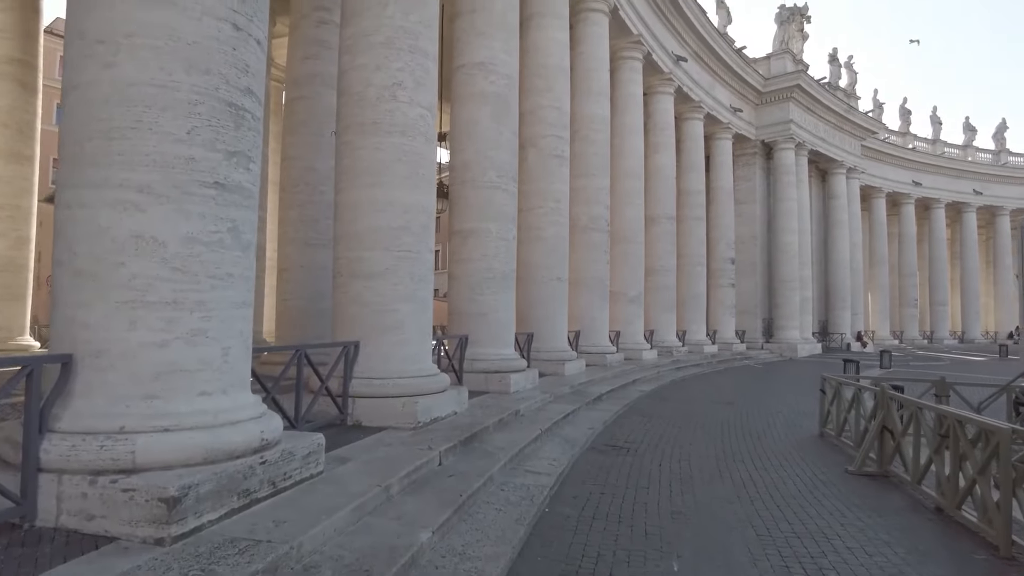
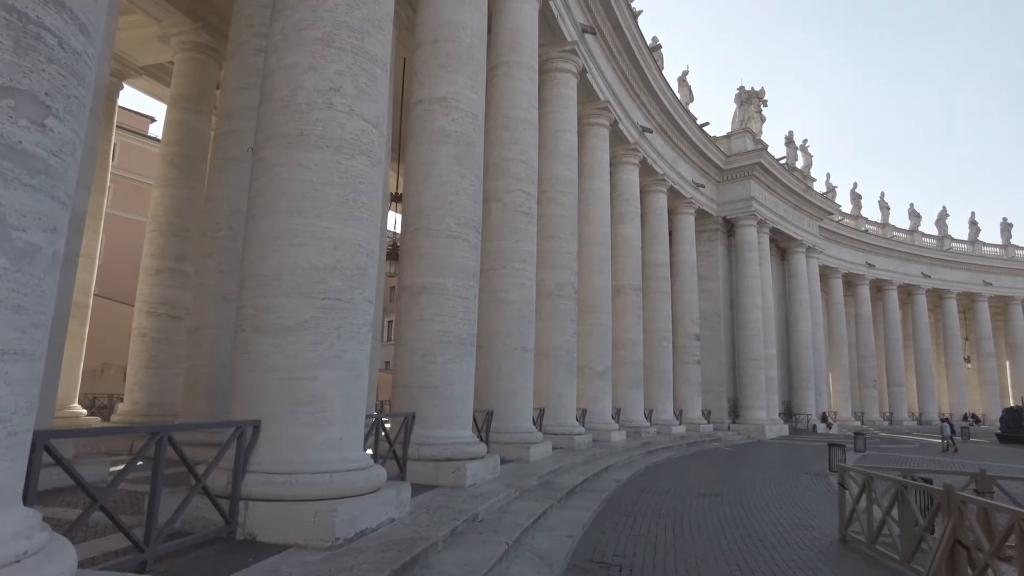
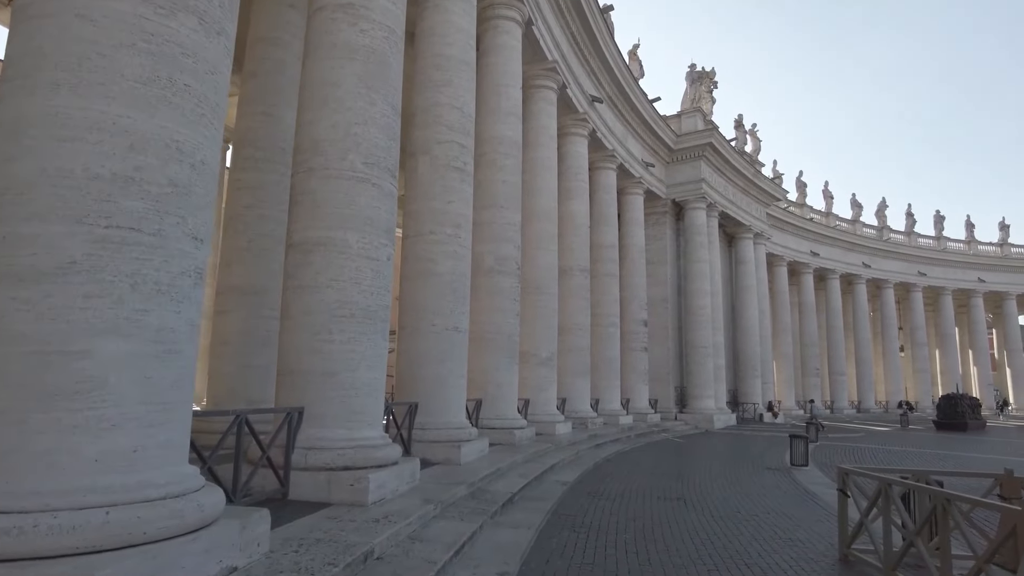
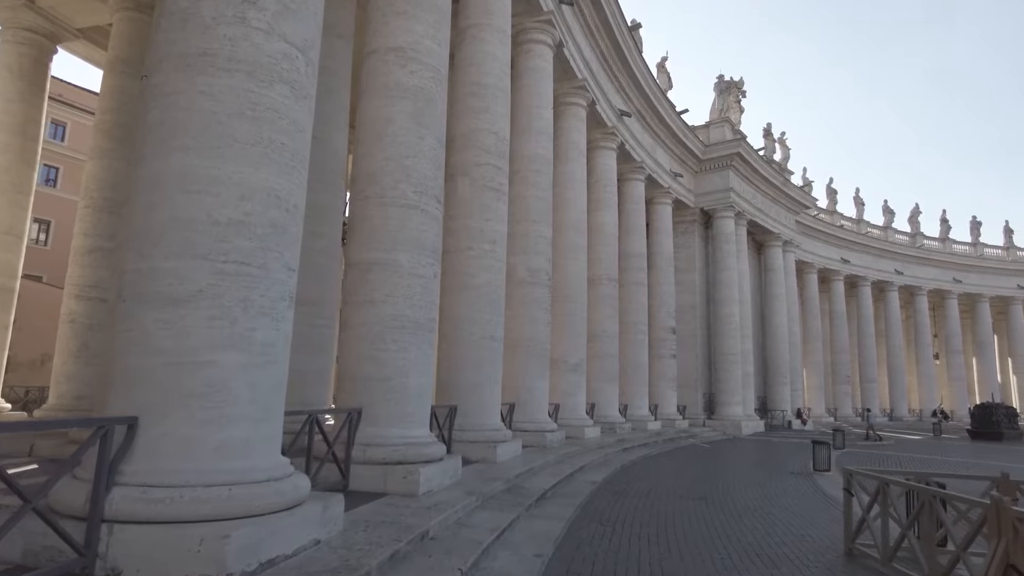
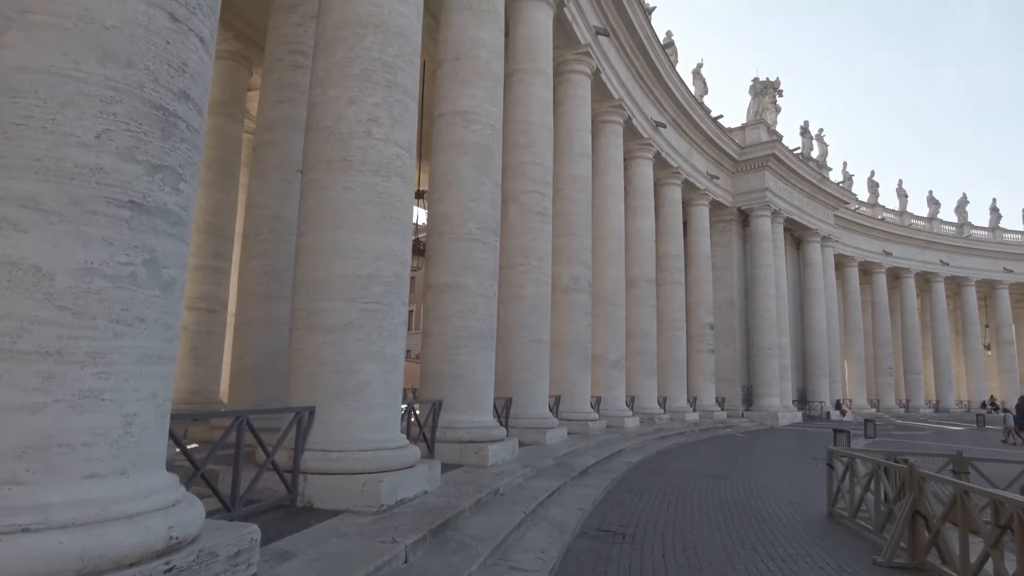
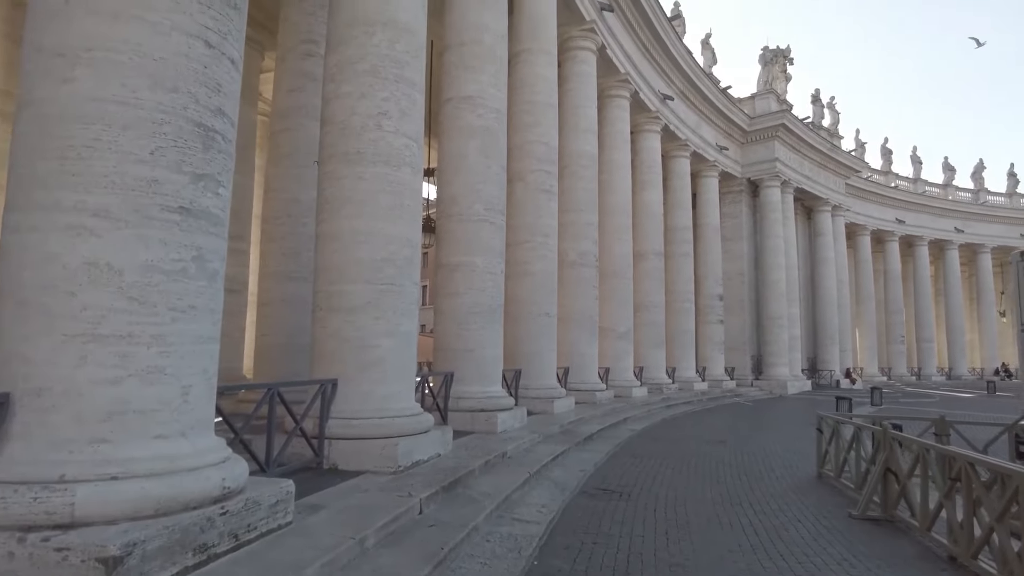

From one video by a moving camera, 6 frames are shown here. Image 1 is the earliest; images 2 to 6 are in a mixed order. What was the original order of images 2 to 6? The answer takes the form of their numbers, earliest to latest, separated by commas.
6, 5, 2, 4, 3
